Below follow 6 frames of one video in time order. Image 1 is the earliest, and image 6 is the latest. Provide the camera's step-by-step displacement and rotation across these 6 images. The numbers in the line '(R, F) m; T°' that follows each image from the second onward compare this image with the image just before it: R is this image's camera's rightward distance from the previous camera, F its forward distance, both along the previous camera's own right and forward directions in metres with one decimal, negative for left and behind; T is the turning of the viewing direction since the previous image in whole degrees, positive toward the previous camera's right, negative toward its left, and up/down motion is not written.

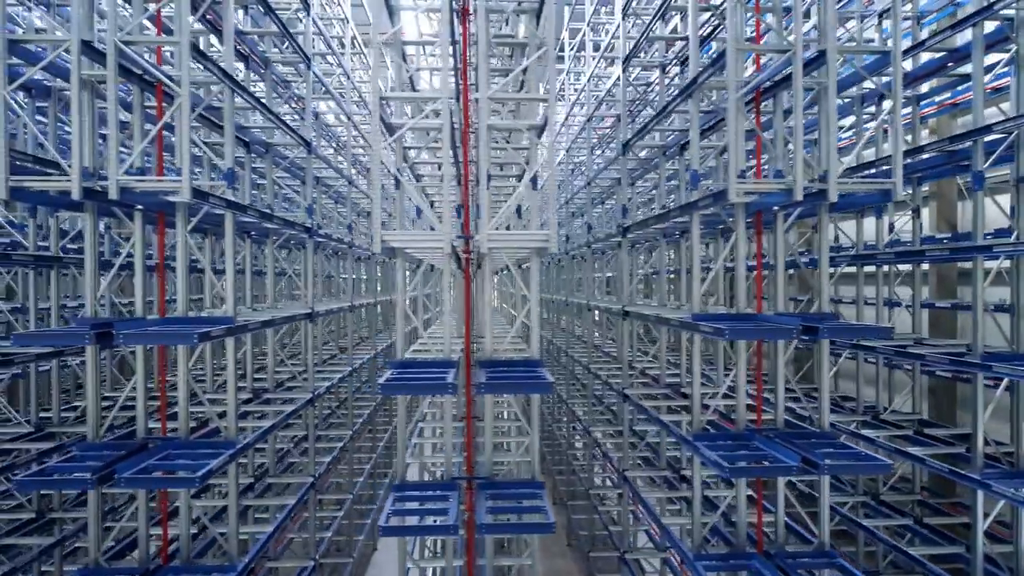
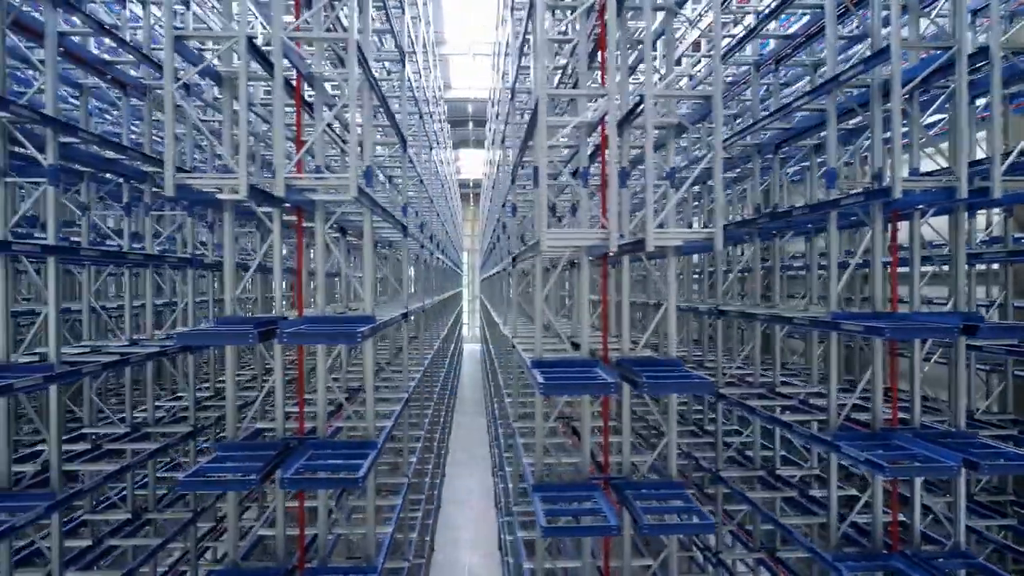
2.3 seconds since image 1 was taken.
(-1.3, 0.0) m; 0°
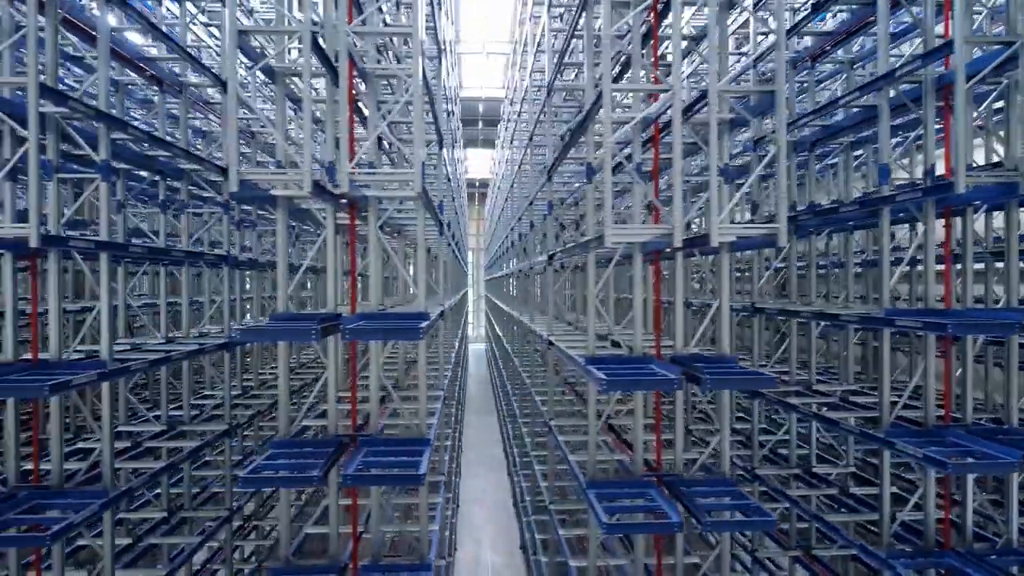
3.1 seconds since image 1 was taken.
(-0.5, 0.0) m; 0°
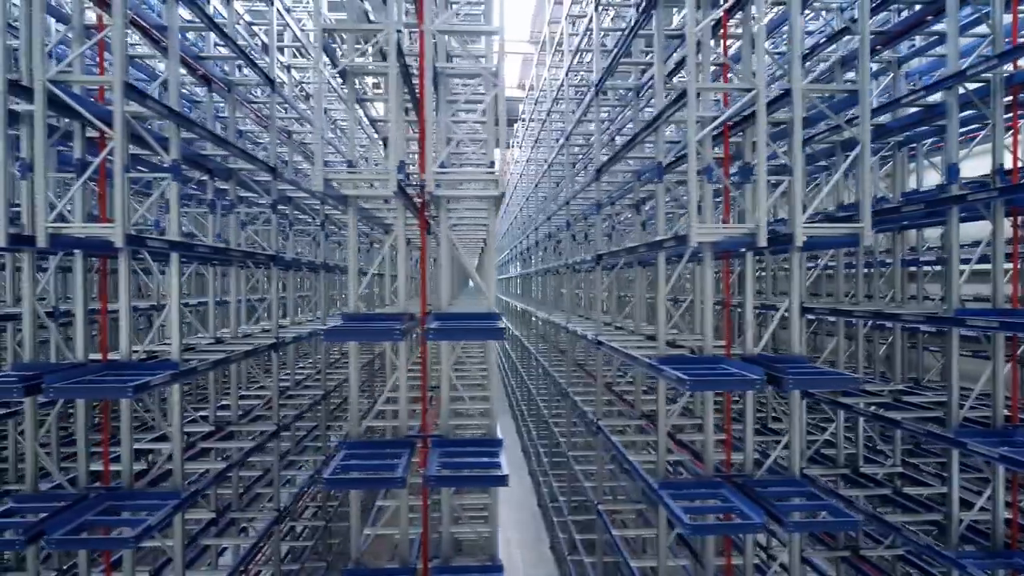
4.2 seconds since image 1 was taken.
(-0.6, 0.0) m; 0°
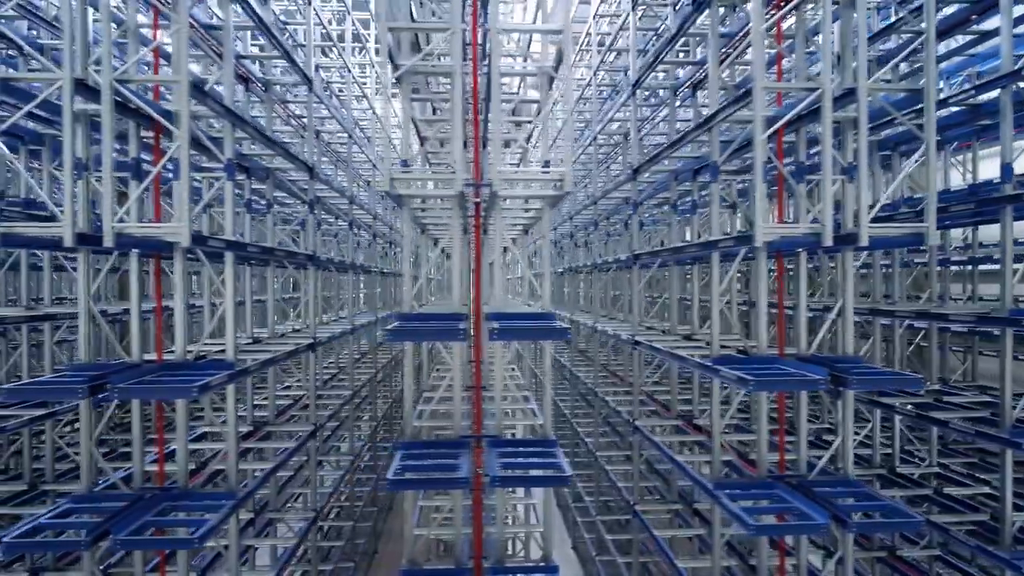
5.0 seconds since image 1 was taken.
(-0.5, 0.0) m; 0°
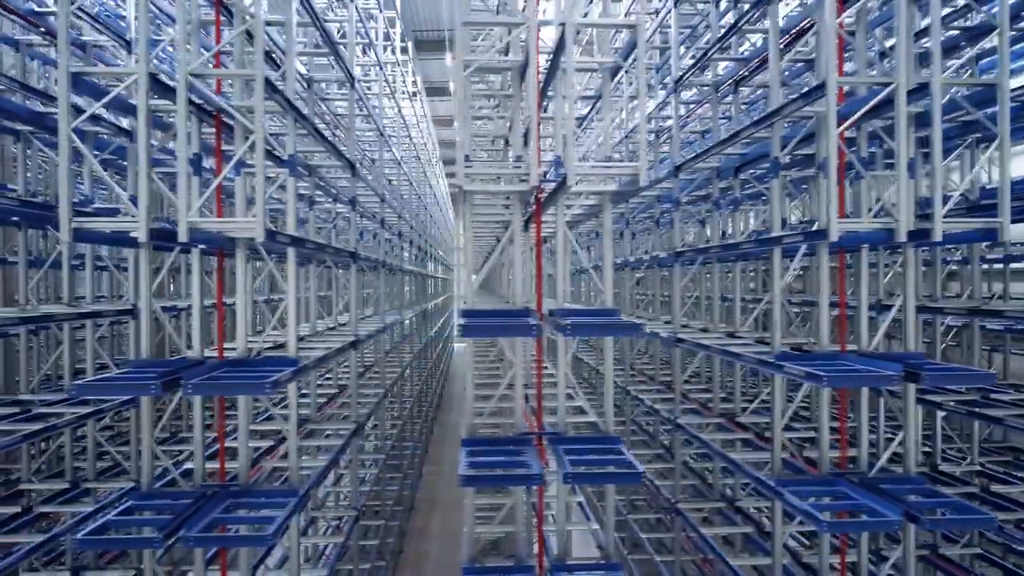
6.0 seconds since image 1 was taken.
(-0.5, 0.0) m; 0°
